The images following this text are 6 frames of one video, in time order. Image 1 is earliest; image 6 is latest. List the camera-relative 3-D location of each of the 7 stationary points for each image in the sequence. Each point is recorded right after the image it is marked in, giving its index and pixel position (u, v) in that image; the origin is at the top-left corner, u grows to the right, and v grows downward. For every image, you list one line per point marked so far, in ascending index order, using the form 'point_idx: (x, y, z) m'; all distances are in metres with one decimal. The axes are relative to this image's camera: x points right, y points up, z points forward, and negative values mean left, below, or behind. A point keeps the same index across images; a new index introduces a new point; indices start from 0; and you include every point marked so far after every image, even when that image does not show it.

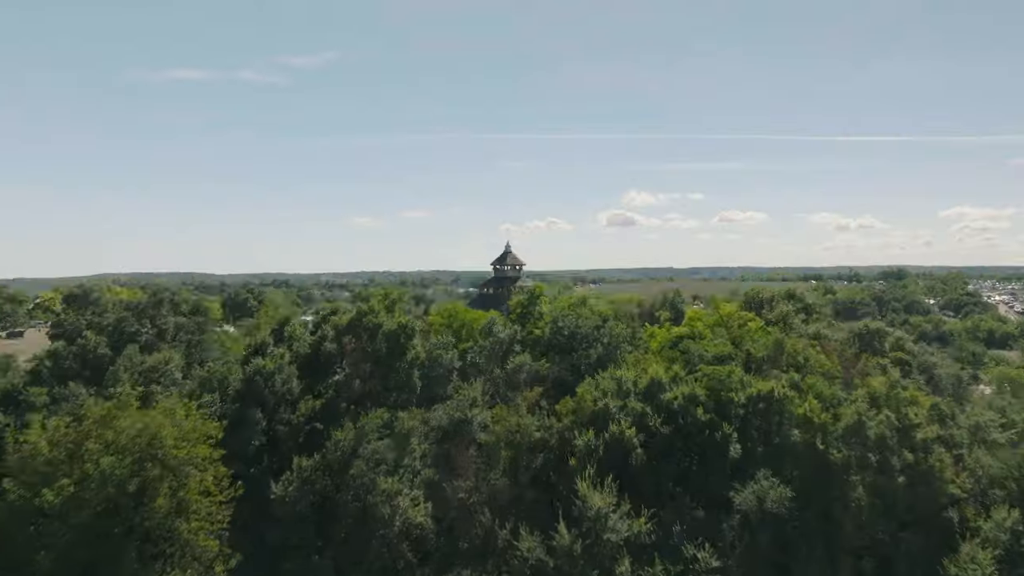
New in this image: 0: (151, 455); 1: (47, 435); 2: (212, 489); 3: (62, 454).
0: (-9.8, -4.6, +18.9) m
1: (-12.9, -4.1, +19.5) m
2: (-8.5, -5.7, +19.8) m
3: (-12.0, -4.4, +18.7) m
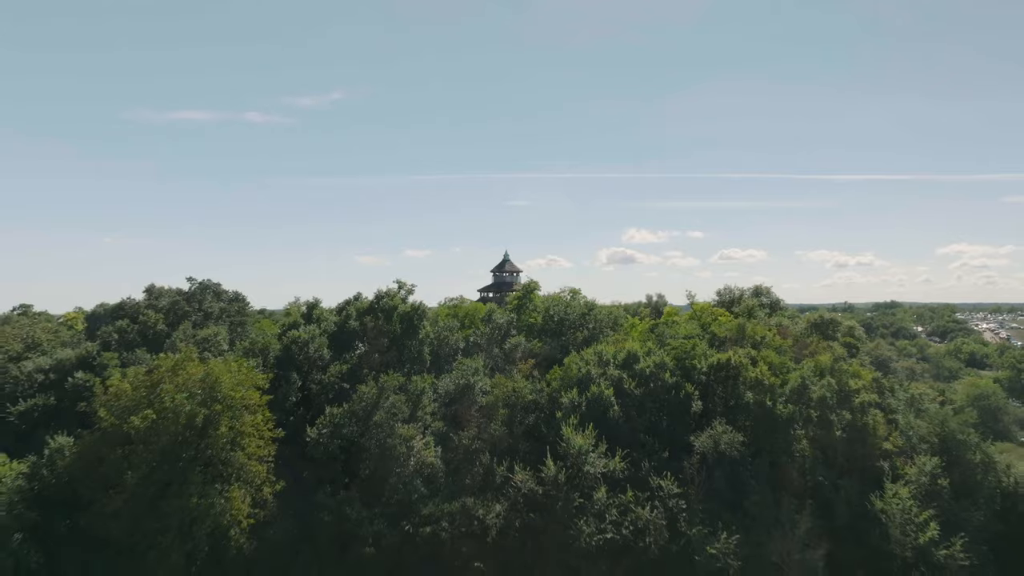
0: (-9.9, -3.6, +23.2) m
1: (-13.1, -3.2, +23.9) m
2: (-8.6, -4.8, +24.1) m
3: (-12.2, -3.5, +23.0) m
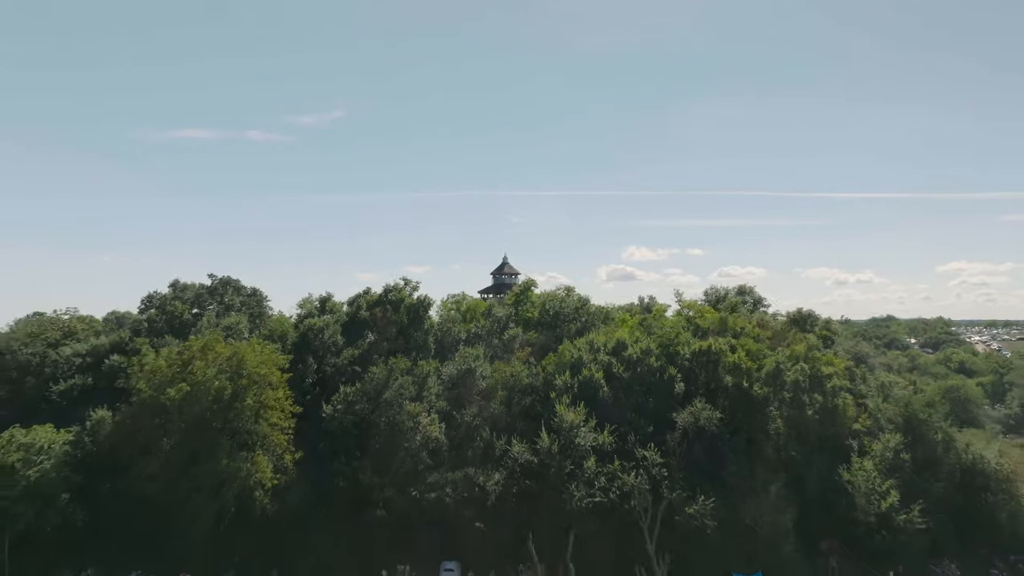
0: (-10.0, -3.1, +25.7) m
1: (-13.1, -2.7, +26.4) m
2: (-8.7, -4.3, +26.6) m
3: (-12.2, -3.0, +25.5) m
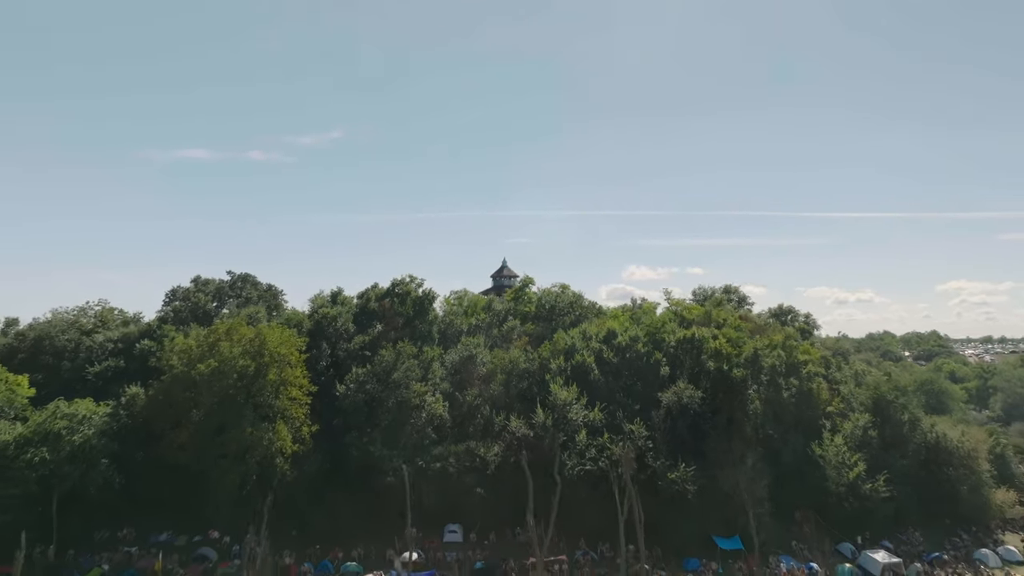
0: (-10.1, -2.6, +28.3) m
1: (-13.2, -2.2, +28.9) m
2: (-8.8, -3.8, +29.1) m
3: (-12.3, -2.4, +28.1) m
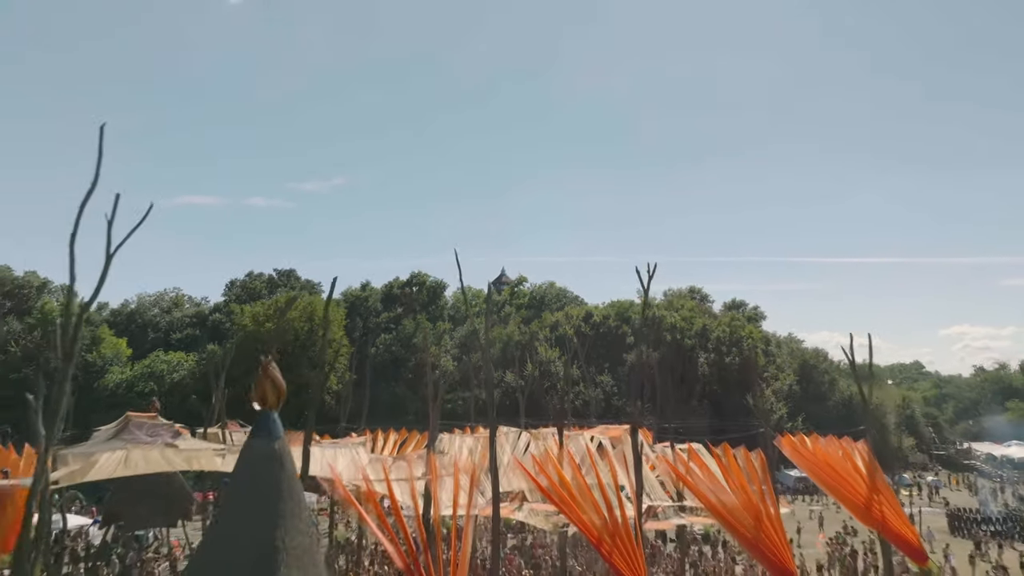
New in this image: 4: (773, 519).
0: (-10.3, -1.5, +36.5) m
1: (-13.5, -1.1, +37.2) m
2: (-9.1, -2.8, +37.2) m
3: (-12.6, -1.3, +36.3) m
4: (+4.5, -4.0, +12.2) m
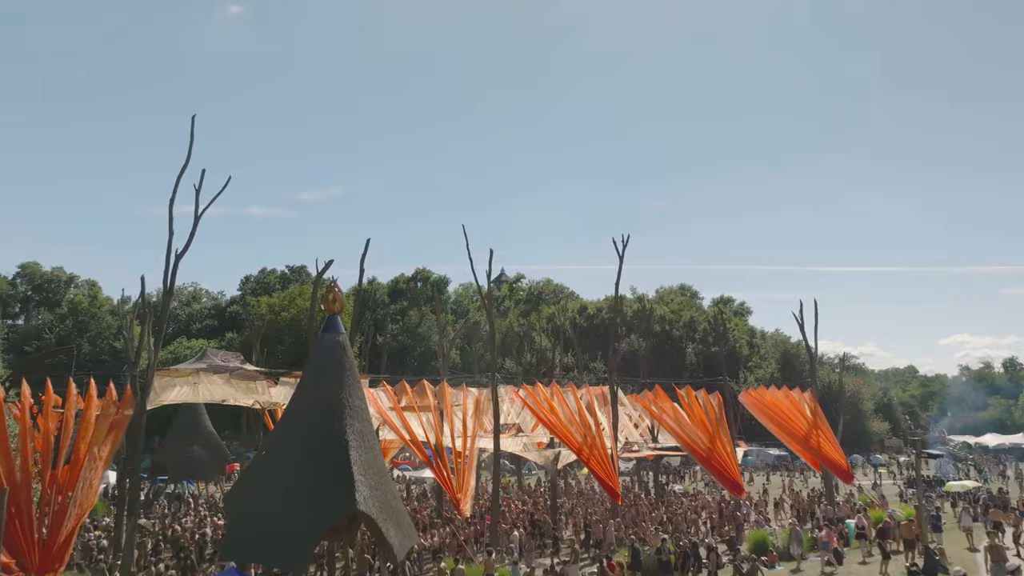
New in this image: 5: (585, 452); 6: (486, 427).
0: (-10.4, -1.0, +39.1) m
1: (-13.5, -0.7, +39.8) m
2: (-9.1, -2.3, +39.8) m
3: (-12.6, -0.9, +39.0) m
4: (+4.5, -3.3, +14.9) m
5: (+1.5, -3.5, +14.7) m
6: (-0.6, -3.4, +16.8) m
